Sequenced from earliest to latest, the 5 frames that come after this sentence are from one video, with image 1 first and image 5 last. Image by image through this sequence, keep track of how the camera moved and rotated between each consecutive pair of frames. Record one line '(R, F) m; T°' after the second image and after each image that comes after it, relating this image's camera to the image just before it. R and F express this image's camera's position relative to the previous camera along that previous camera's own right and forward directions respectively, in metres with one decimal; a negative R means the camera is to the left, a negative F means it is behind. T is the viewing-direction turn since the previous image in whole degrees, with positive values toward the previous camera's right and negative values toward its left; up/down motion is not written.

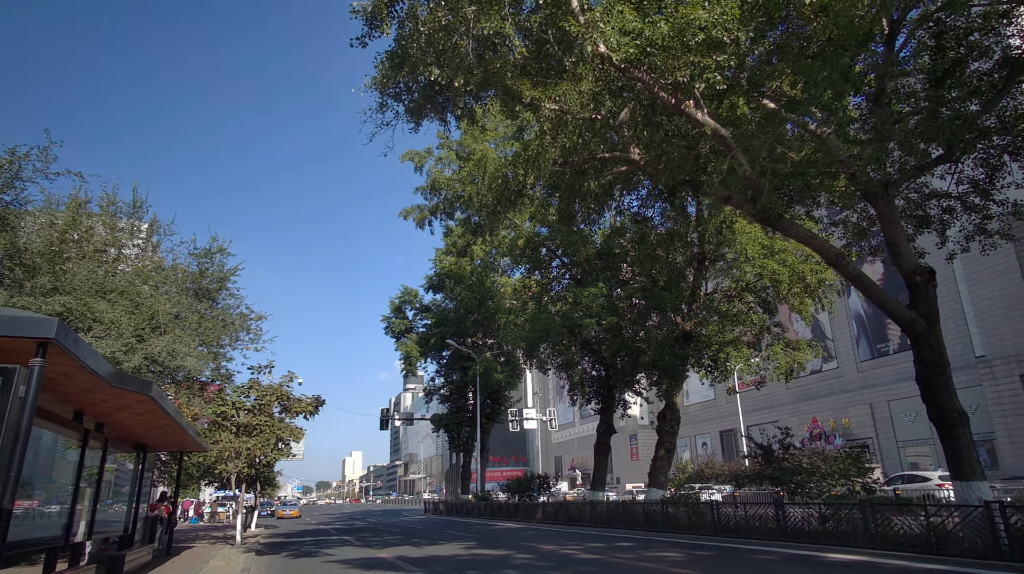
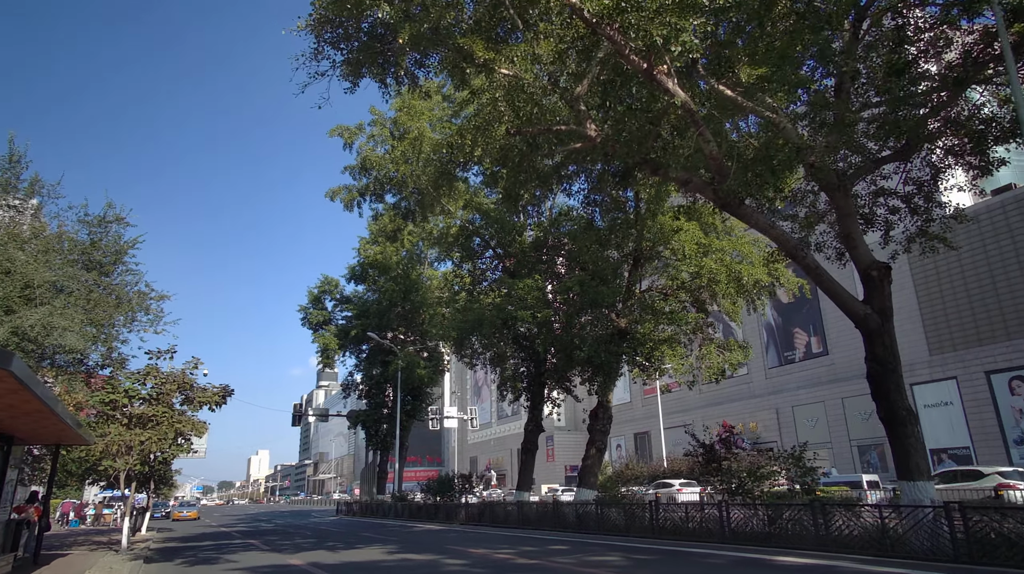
(-0.3, +1.0) m; +7°
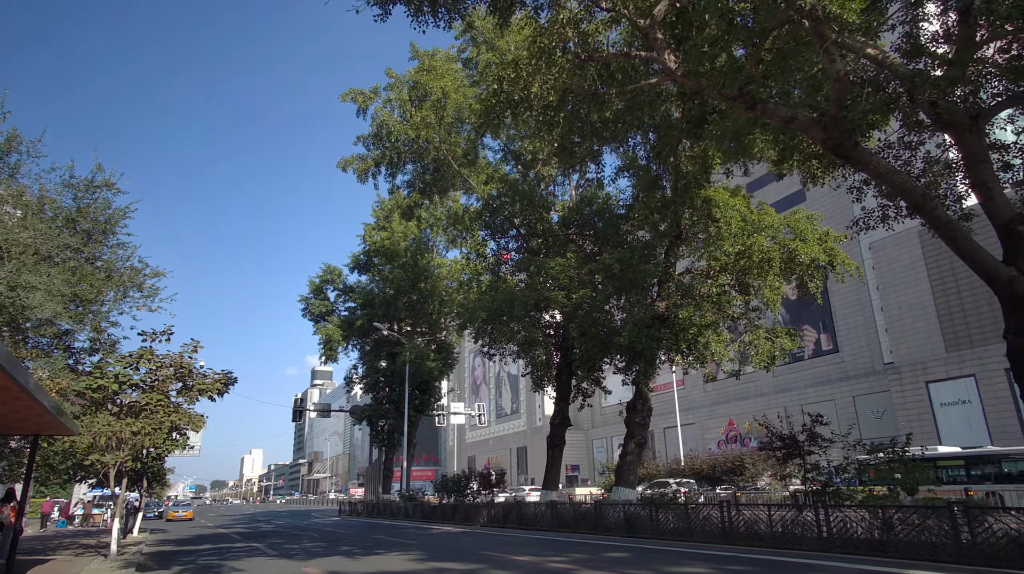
(-1.0, +1.7) m; 0°
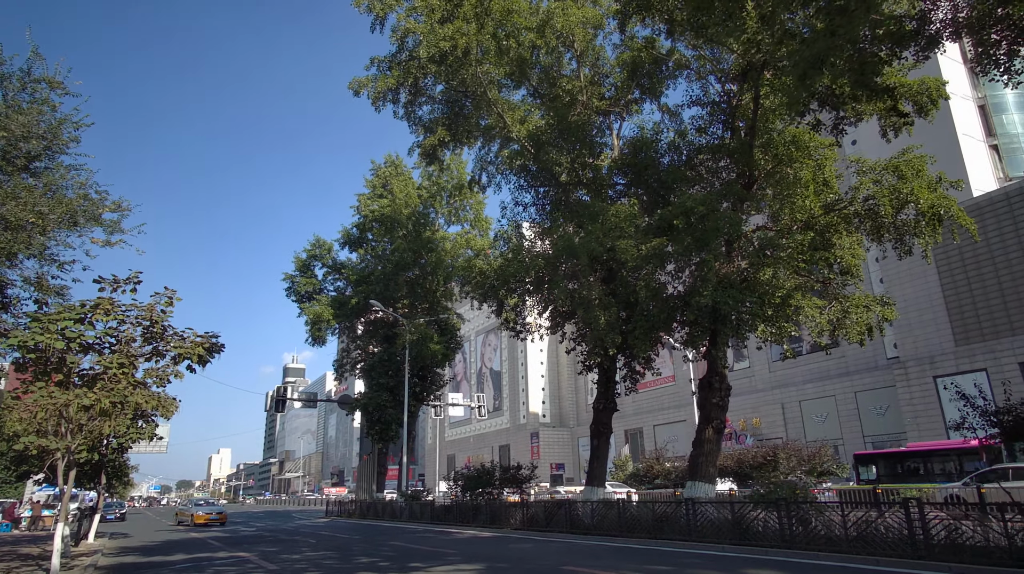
(-1.7, +3.2) m; +2°
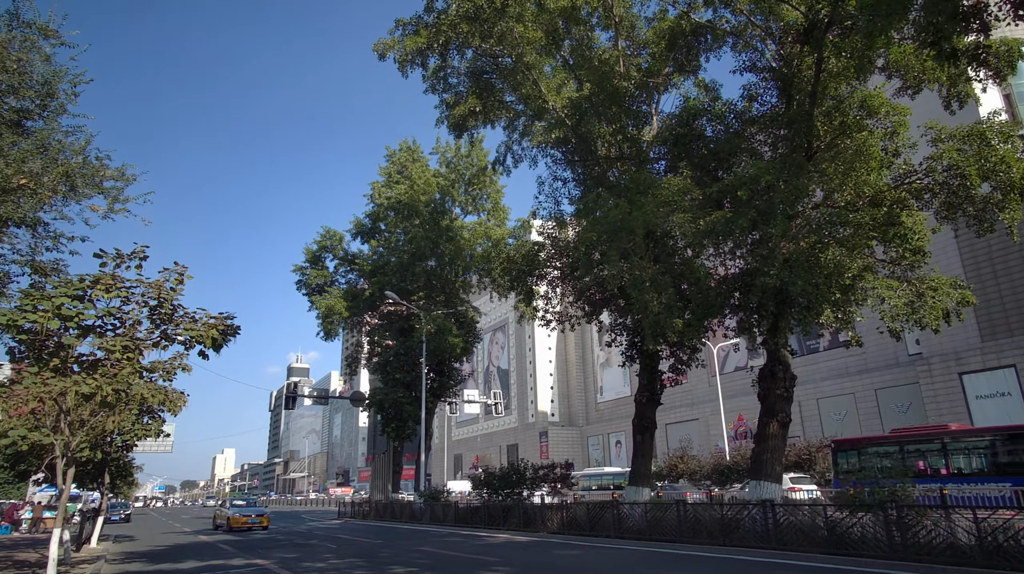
(-0.8, +1.3) m; 0°
